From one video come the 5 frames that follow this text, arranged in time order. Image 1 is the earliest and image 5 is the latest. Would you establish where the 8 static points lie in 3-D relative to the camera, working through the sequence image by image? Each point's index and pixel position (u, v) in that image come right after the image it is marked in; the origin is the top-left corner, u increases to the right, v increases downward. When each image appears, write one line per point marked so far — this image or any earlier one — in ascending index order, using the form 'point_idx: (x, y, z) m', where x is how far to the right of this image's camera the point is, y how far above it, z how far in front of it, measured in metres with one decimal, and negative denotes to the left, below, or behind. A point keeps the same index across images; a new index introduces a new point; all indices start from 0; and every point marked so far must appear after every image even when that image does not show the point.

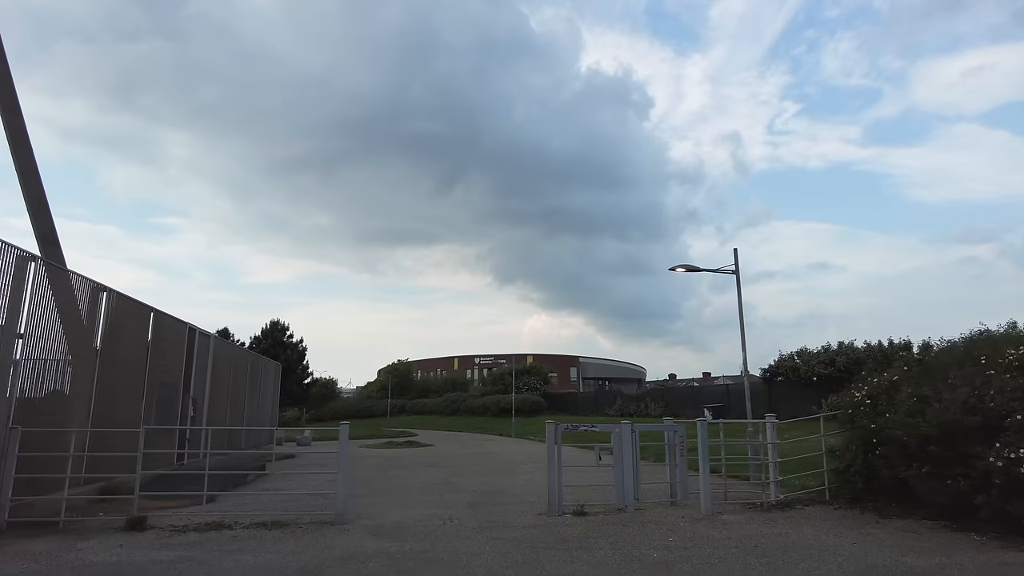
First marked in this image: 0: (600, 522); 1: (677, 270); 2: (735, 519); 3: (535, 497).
0: (+1.2, -3.1, +8.9) m
1: (+3.5, +0.4, +13.8) m
2: (+3.0, -3.1, +8.8) m
3: (+0.4, -3.5, +11.2) m
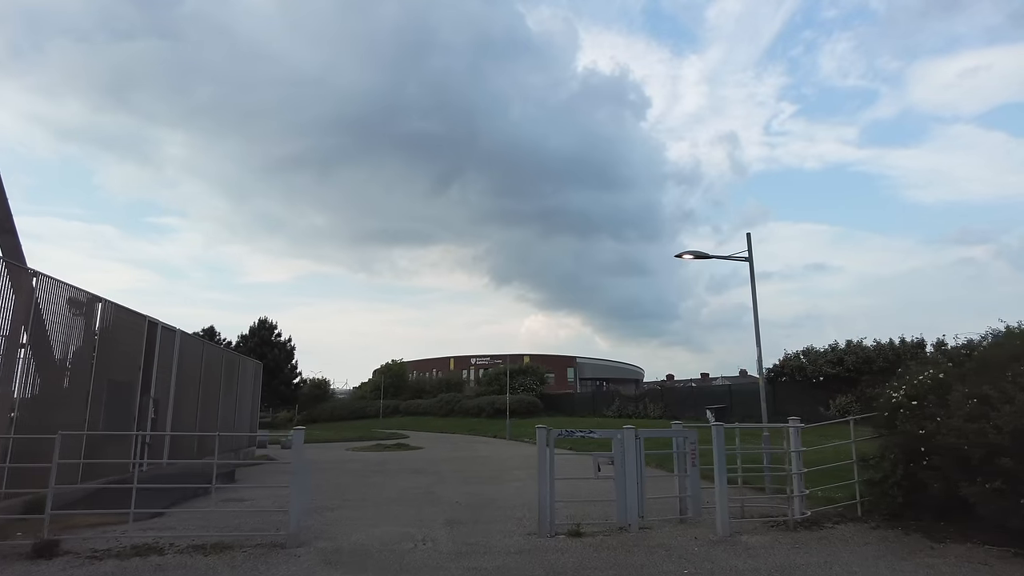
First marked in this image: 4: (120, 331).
0: (+1.0, -2.9, +7.5) m
1: (+3.2, +0.6, +12.5) m
2: (+2.8, -2.9, +7.5) m
3: (+0.2, -3.3, +9.8) m
4: (-8.0, -0.9, +13.5) m
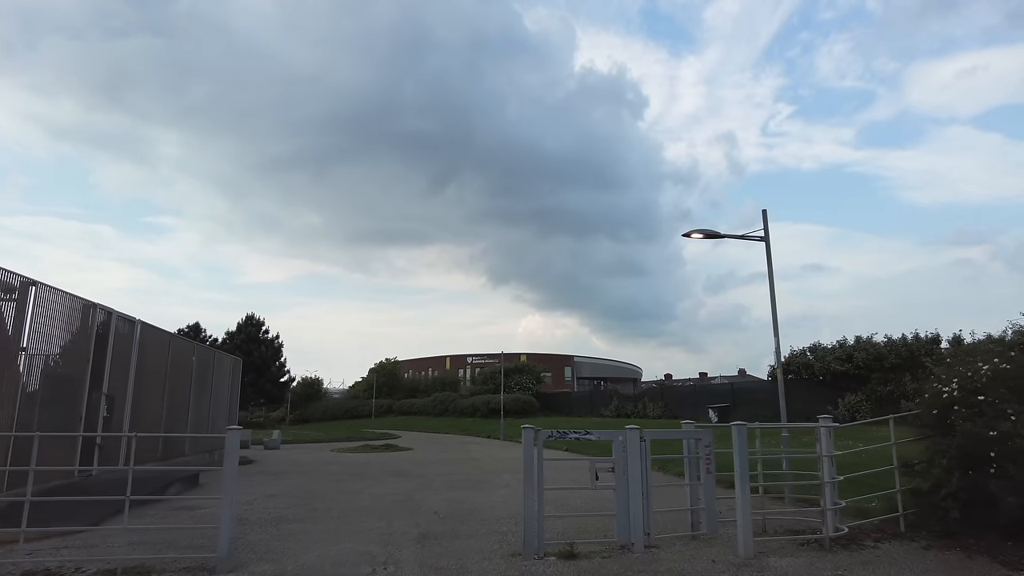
0: (+0.8, -2.6, +6.2) m
1: (+3.0, +0.9, +11.1) m
2: (+2.6, -2.6, +6.1) m
3: (0.0, -3.0, +8.5) m
4: (-8.2, -0.6, +12.1) m
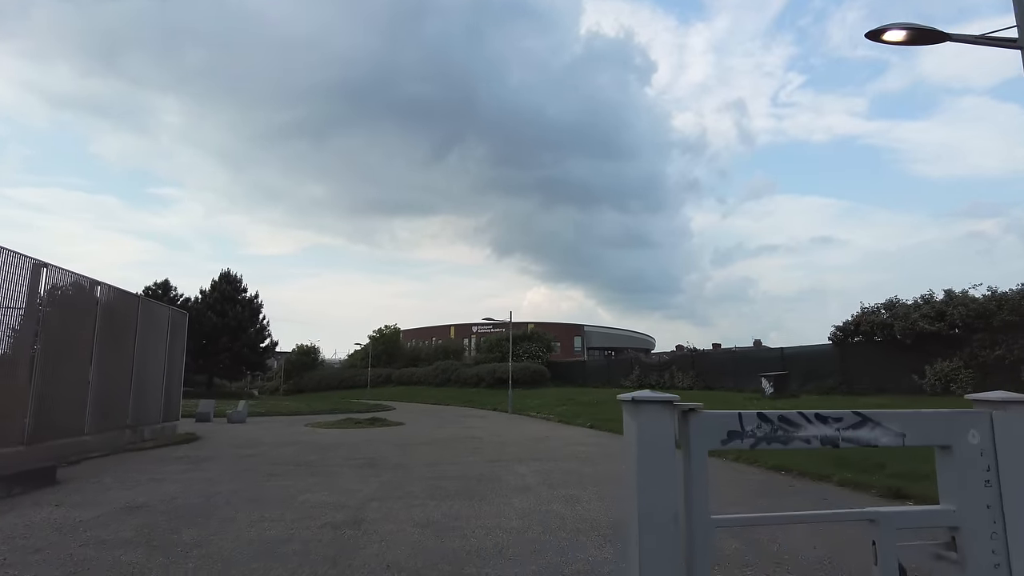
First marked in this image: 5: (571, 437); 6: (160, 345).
0: (+1.0, -1.5, +1.1) m
1: (+3.3, +2.2, +5.9) m
2: (+2.8, -1.5, +1.0) m
3: (+0.2, -1.8, +3.4) m
4: (-7.9, +0.8, +7.0) m
5: (+1.6, -4.0, +17.8) m
6: (-9.9, -1.6, +18.6) m
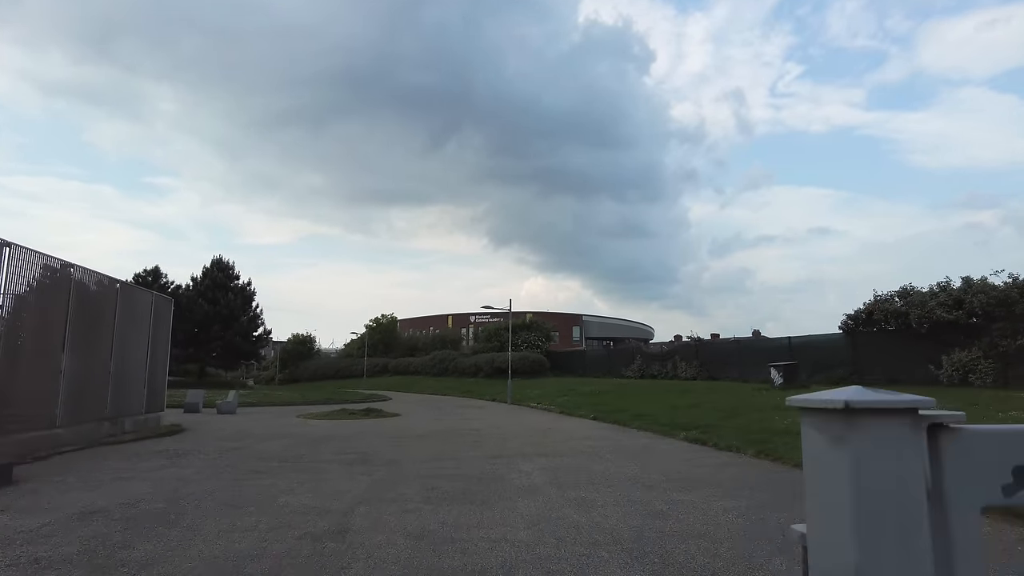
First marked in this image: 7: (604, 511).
0: (+1.1, -1.4, +0.2) m
1: (+3.4, +2.4, +4.9) m
2: (+2.9, -1.3, +0.1) m
3: (+0.3, -1.6, +2.5) m
4: (-7.9, +1.1, +6.0) m
5: (+1.6, -3.6, +16.9) m
6: (-9.8, -1.2, +17.6) m
7: (+1.0, -2.3, +6.8) m
